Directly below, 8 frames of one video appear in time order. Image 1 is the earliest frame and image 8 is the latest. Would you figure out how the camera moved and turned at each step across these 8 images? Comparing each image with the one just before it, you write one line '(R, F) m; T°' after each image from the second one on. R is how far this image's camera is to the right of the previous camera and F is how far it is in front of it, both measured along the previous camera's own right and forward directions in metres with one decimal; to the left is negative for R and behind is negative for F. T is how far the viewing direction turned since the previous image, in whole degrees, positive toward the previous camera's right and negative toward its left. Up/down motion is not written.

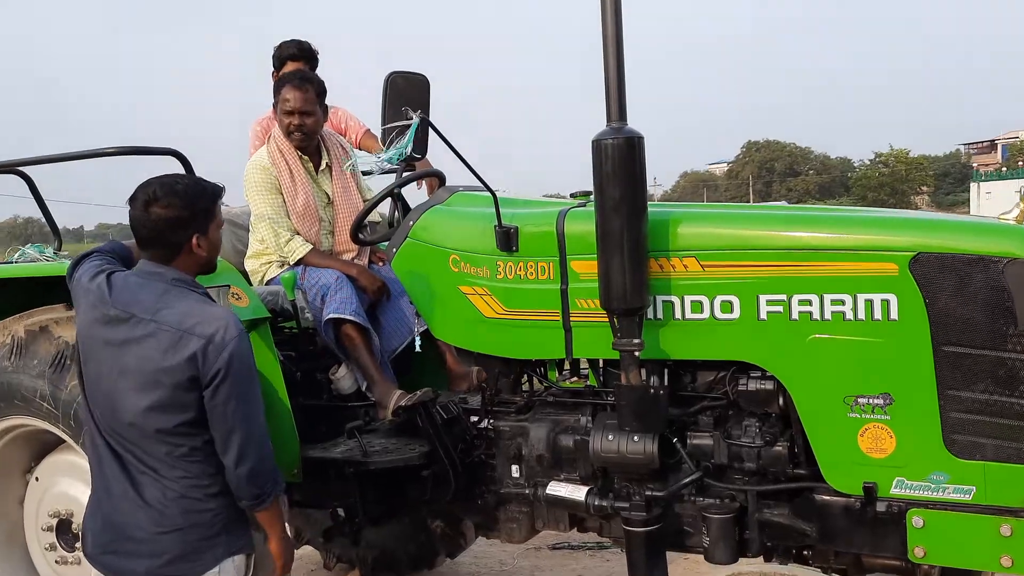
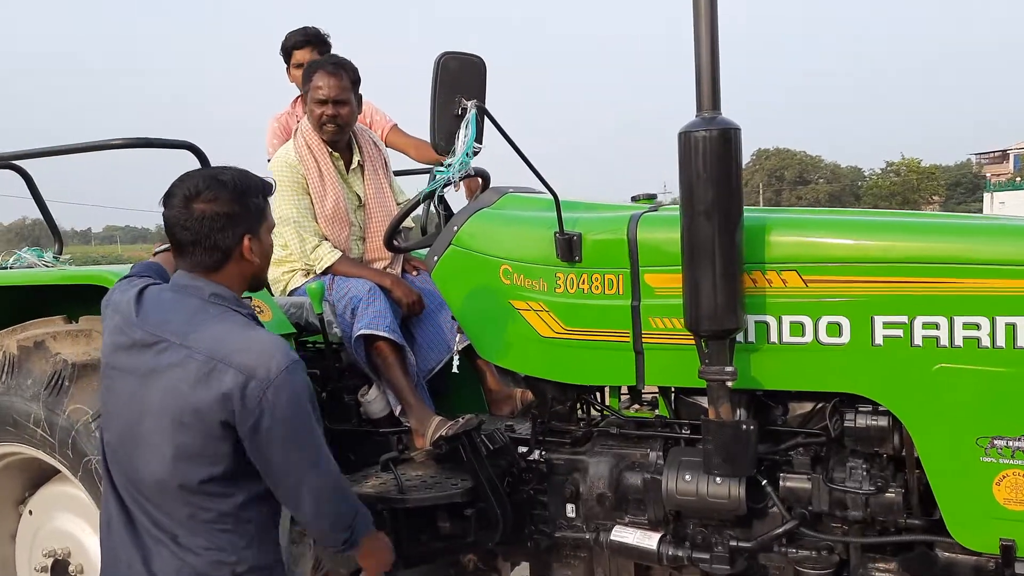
(-0.2, +0.4) m; 0°
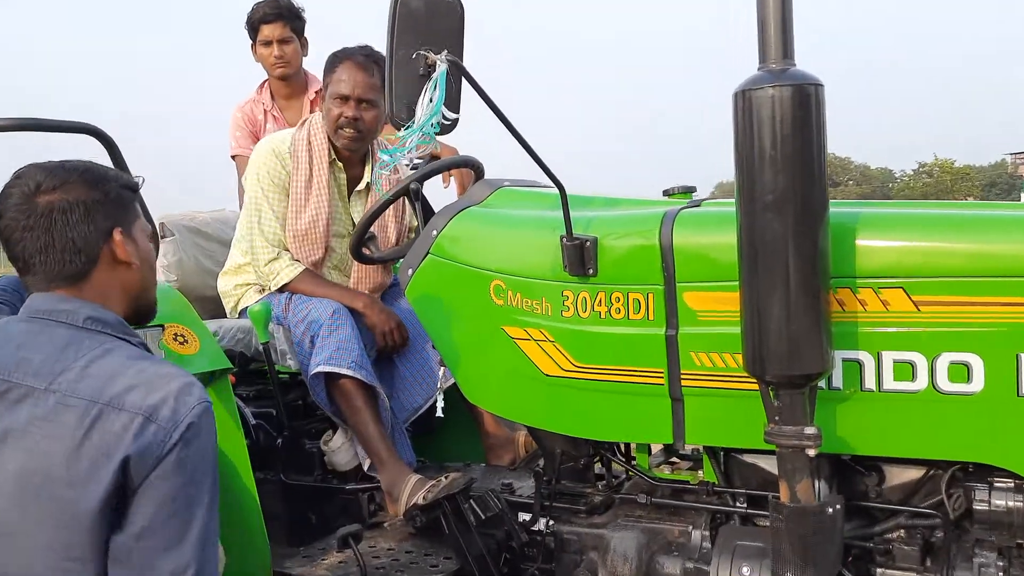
(+0.1, +0.7) m; -2°
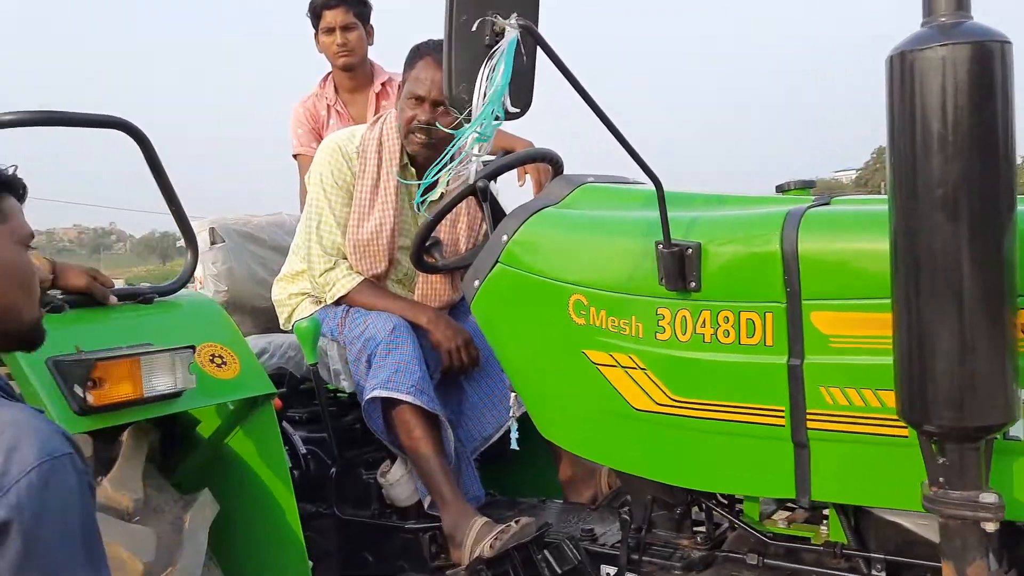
(0.0, +0.3) m; -5°
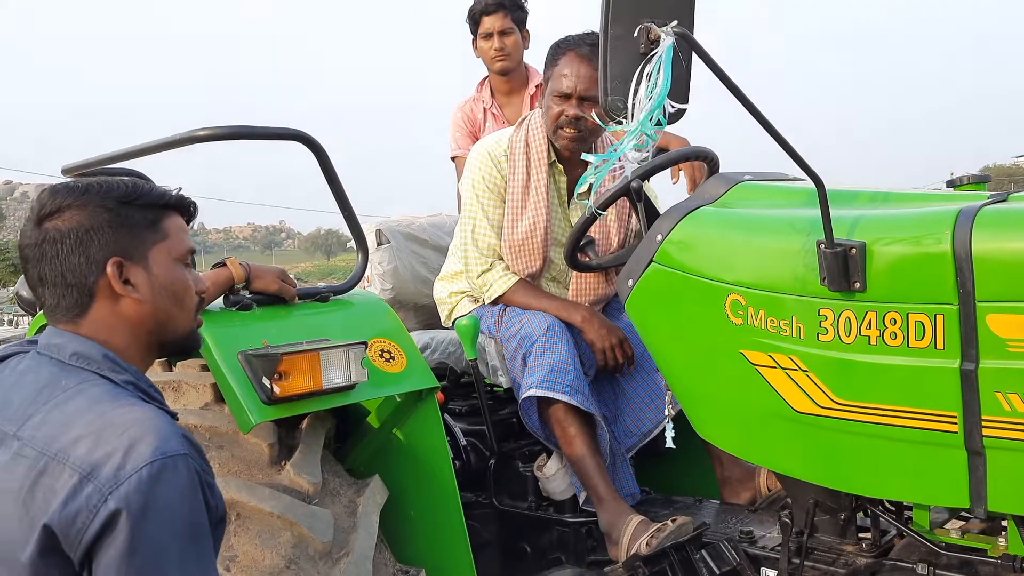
(0.0, 0.0) m; -10°
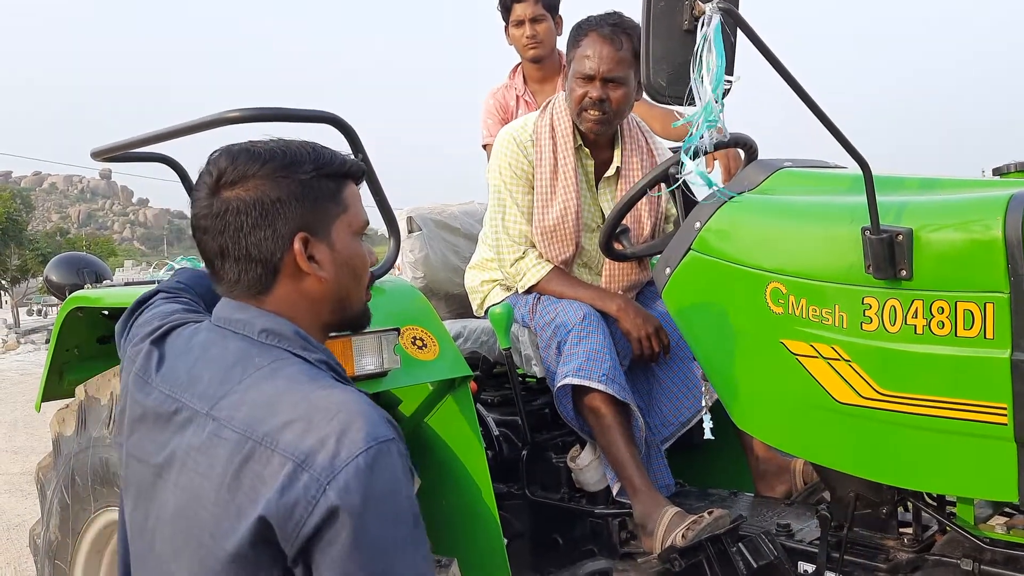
(0.0, 0.0) m; -1°
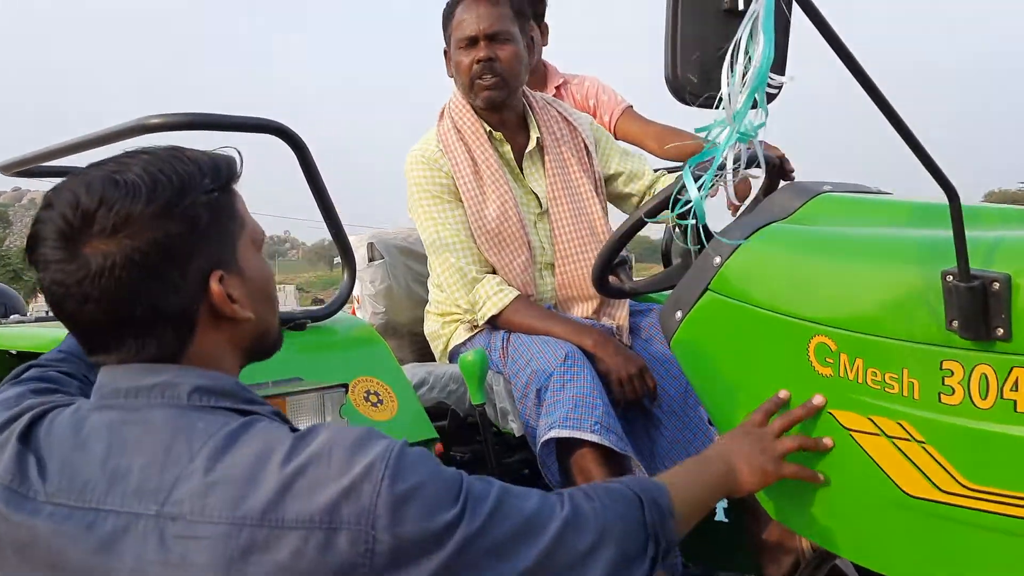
(0.0, +0.4) m; +1°
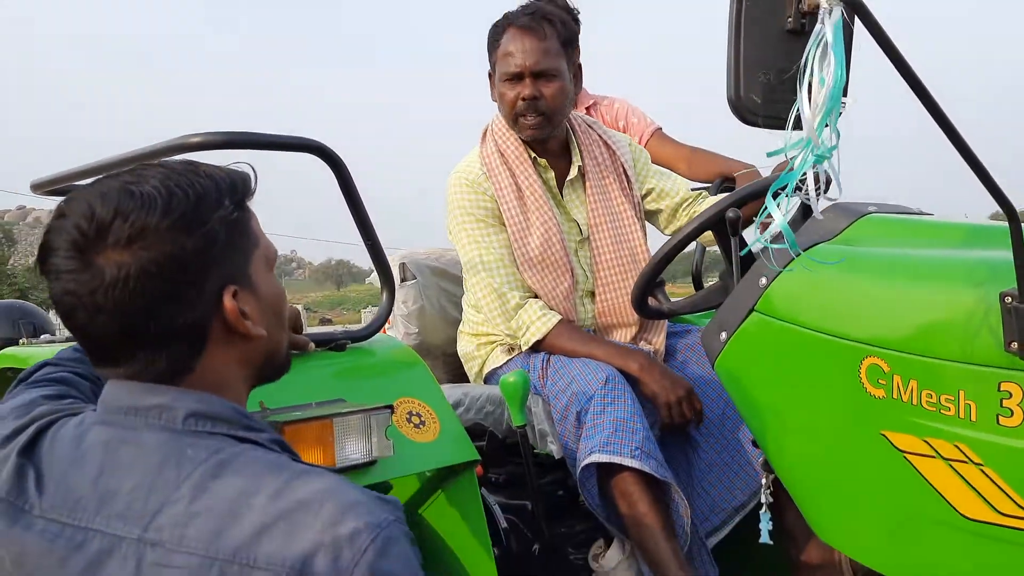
(-0.1, 0.0) m; 0°
